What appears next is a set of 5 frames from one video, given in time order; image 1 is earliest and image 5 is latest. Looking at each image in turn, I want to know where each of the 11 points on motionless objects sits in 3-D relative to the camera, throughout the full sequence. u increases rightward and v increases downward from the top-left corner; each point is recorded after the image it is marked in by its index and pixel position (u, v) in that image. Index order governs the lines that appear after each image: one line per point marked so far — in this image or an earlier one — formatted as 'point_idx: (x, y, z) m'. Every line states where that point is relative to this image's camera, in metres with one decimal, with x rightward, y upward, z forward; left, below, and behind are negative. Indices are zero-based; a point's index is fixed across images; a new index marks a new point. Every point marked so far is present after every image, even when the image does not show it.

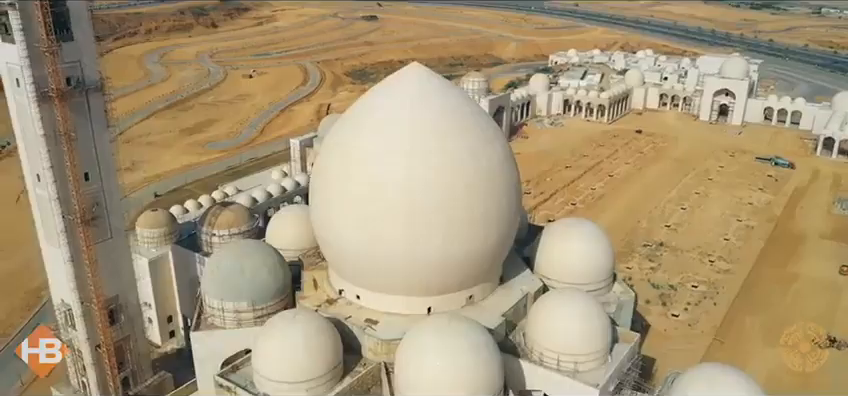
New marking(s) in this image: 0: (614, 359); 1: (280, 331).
0: (+5.2, -4.3, +18.1) m
1: (-3.5, -3.4, +16.8) m
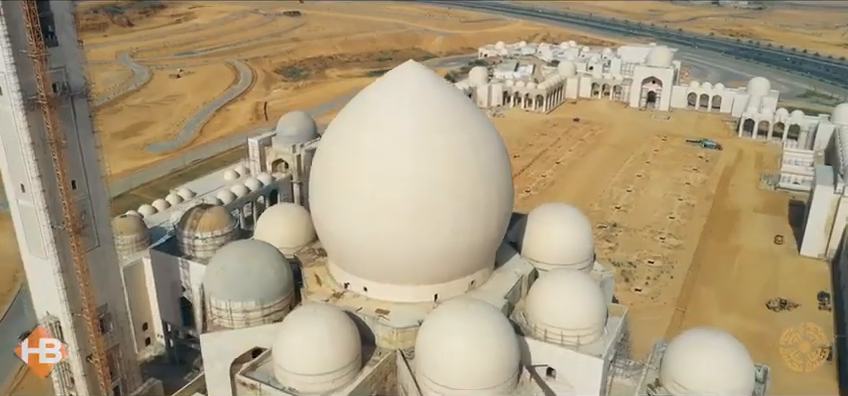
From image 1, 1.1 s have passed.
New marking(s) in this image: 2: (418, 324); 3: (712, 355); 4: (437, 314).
0: (+5.4, -3.9, +19.6) m
1: (-3.1, -3.3, +17.3) m
2: (-0.1, -3.5, +18.7) m
3: (+7.6, -4.1, +17.6) m
4: (+0.3, -3.0, +17.5) m
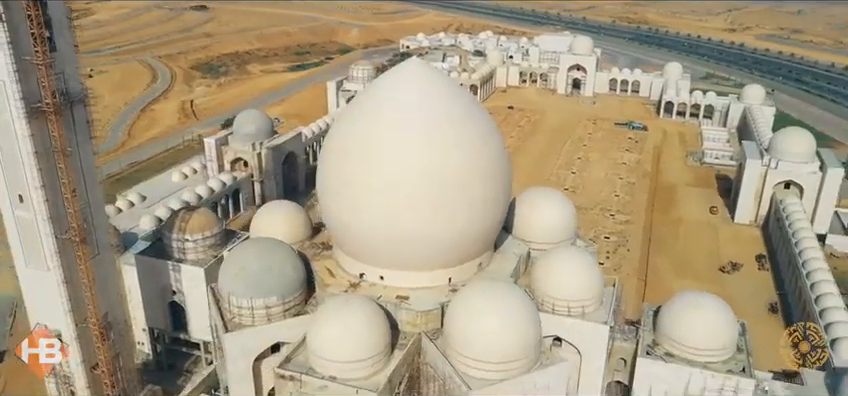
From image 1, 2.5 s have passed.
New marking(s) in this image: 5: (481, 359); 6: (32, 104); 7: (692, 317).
0: (+5.9, -3.3, +21.5) m
1: (-2.3, -3.2, +18.0) m
2: (+0.5, -3.2, +19.8) m
3: (+8.3, -3.4, +19.9) m
4: (+1.0, -2.7, +18.7) m
5: (+1.5, -4.3, +17.9) m
6: (-10.7, +2.5, +18.4) m
7: (+8.0, -3.5, +19.9) m
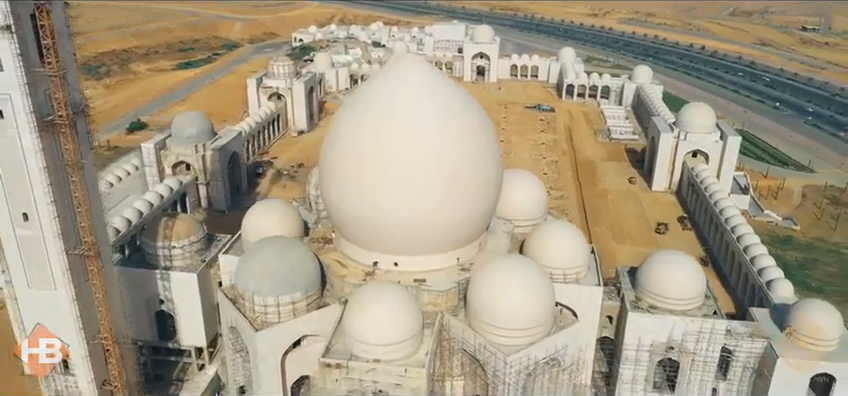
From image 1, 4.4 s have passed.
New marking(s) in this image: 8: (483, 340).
0: (+6.0, -2.4, +24.0) m
1: (-1.3, -3.0, +19.1) m
2: (+1.0, -2.8, +21.4) m
3: (+8.7, -2.4, +22.9) m
4: (+1.8, -2.3, +20.3) m
5: (+2.5, -3.8, +19.7) m
6: (-10.1, +2.1, +17.7) m
7: (+8.4, -2.5, +22.9) m
8: (+1.8, -4.2, +19.8) m
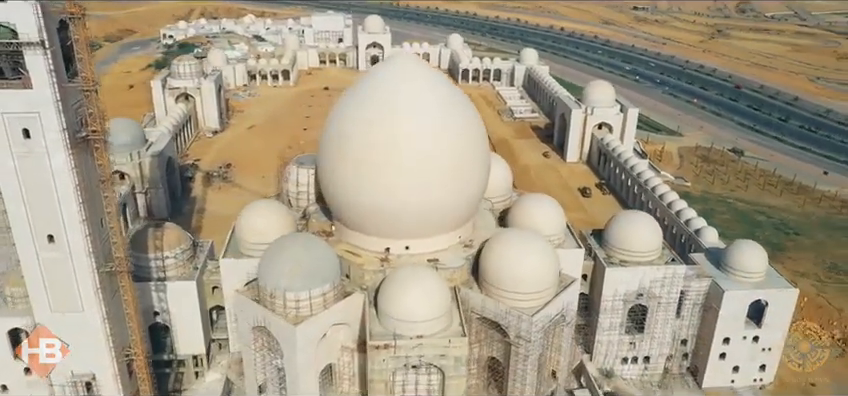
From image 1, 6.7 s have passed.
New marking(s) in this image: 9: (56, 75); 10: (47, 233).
0: (+5.7, -1.3, +26.9) m
1: (-0.3, -2.6, +20.5) m
2: (+1.5, -2.2, +23.3) m
3: (+8.6, -1.1, +26.4) m
4: (+2.4, -1.6, +22.4) m
5: (+3.4, -3.1, +22.0) m
6: (-9.0, +1.6, +17.1) m
7: (+8.2, -1.2, +26.3) m
8: (+2.6, -3.6, +21.9) m
9: (-8.9, +3.0, +16.2) m
10: (-10.0, -0.9, +17.9) m
